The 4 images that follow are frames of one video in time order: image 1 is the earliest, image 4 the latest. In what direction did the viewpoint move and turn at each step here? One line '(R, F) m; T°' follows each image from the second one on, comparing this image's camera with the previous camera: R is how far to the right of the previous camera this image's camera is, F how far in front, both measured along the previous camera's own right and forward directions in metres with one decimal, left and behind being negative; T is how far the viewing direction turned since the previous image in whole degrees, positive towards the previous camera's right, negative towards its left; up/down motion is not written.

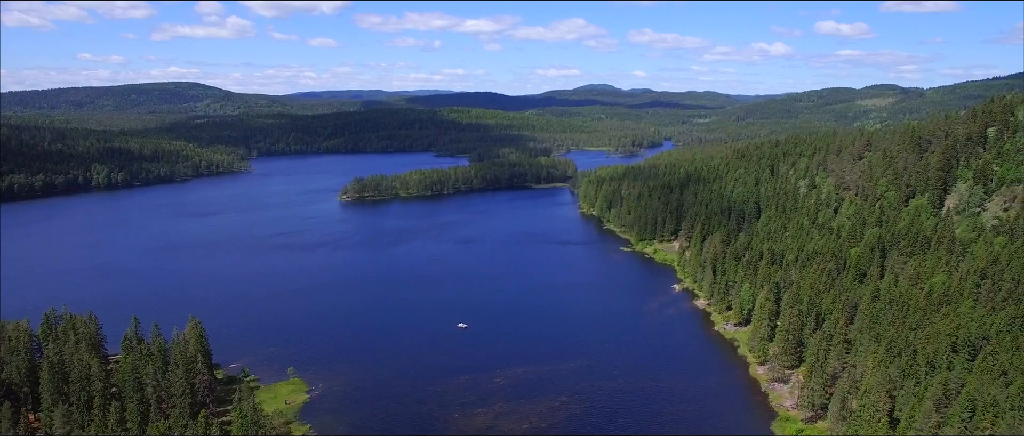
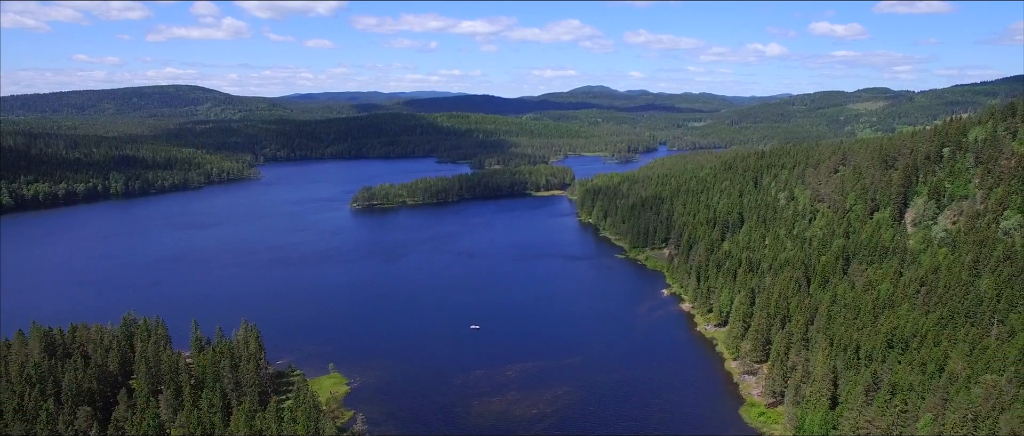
(-0.3, -2.2) m; 0°
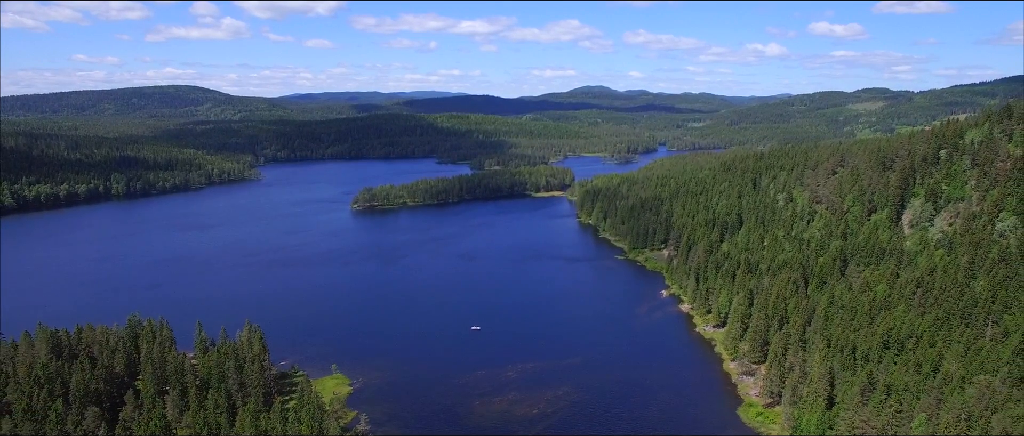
(0.0, -0.2) m; 0°
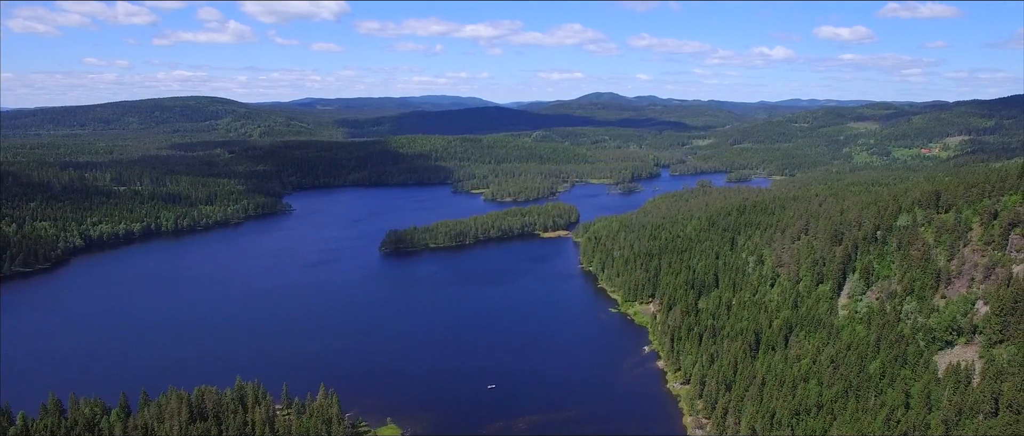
(-0.1, -5.0) m; -1°
